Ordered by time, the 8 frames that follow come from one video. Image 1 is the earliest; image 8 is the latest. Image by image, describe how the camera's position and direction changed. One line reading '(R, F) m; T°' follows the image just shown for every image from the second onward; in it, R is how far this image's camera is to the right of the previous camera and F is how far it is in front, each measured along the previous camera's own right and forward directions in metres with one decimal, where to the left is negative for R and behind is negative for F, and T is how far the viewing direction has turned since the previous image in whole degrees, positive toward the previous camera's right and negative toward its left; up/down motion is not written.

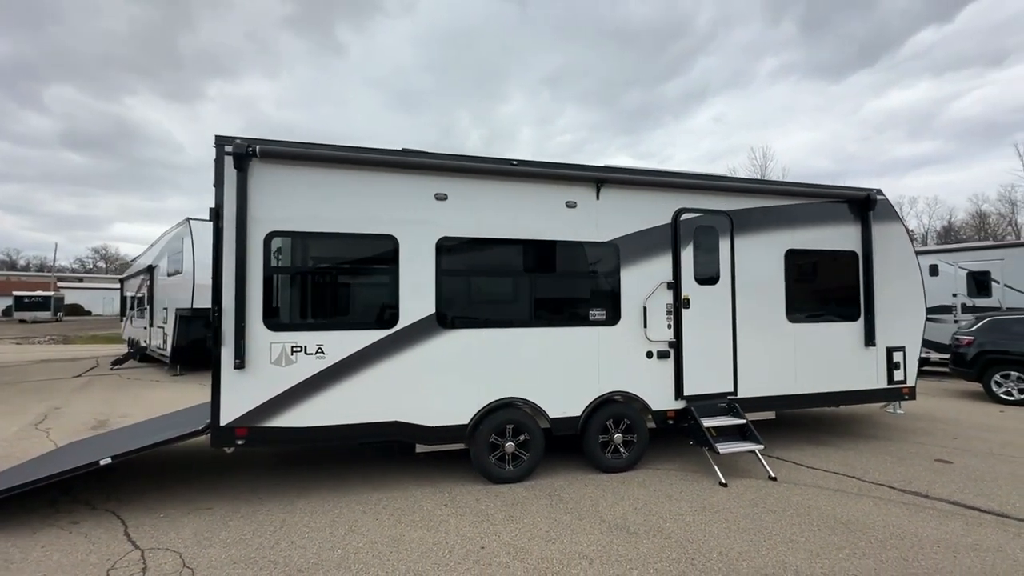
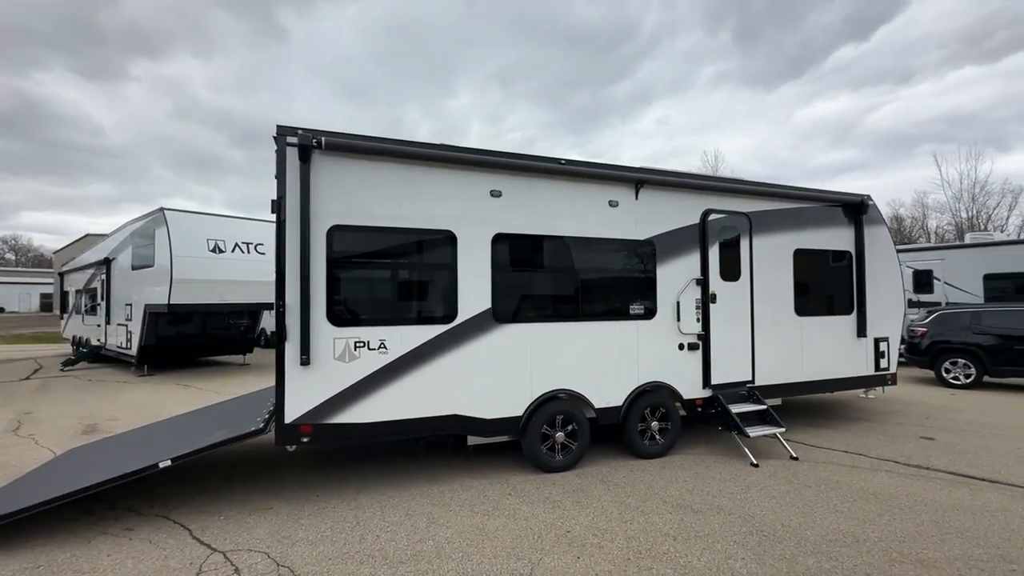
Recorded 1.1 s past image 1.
(-1.0, -0.1) m; +6°
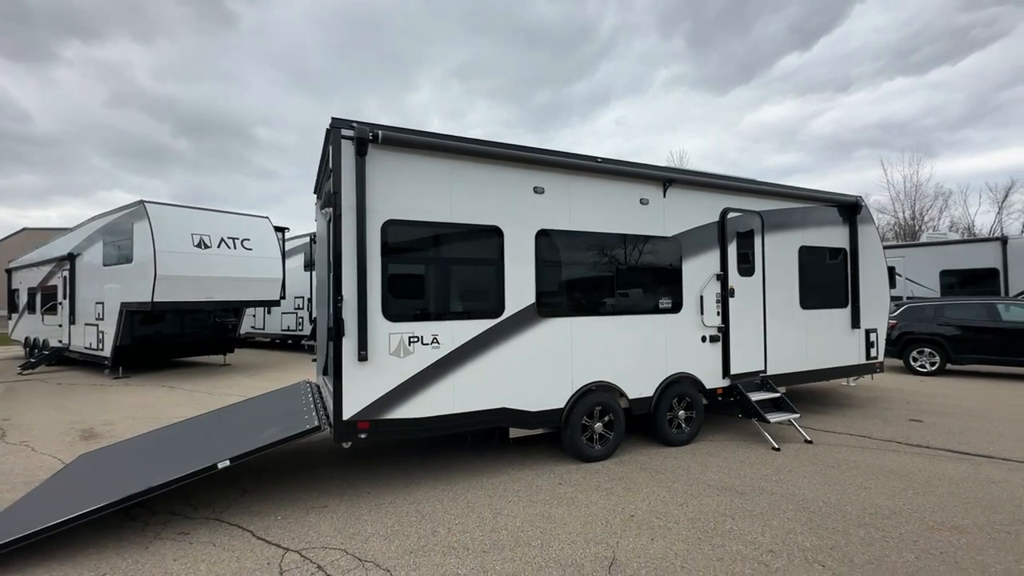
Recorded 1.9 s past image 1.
(-0.8, 0.0) m; +5°
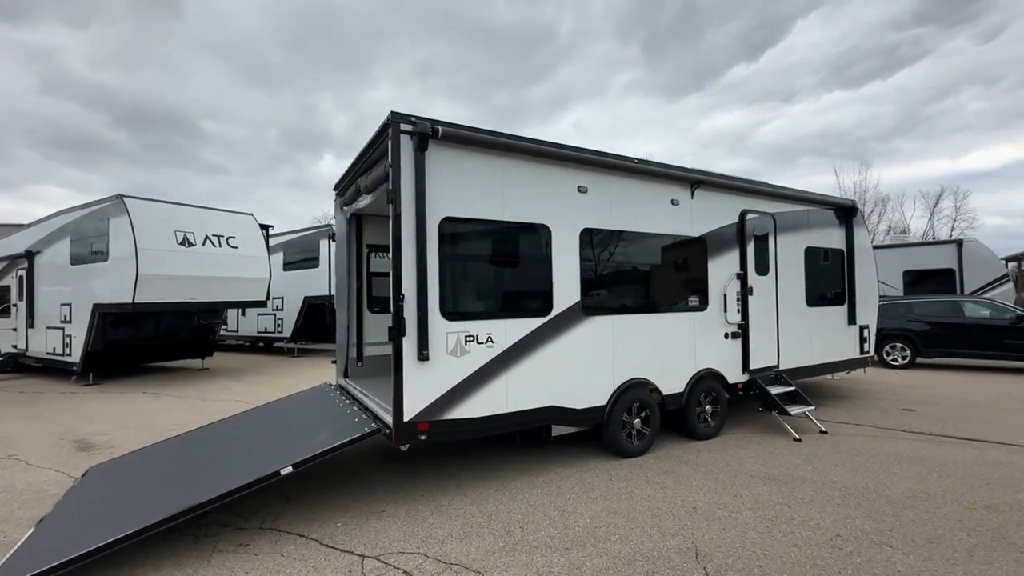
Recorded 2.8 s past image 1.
(-0.8, 0.0) m; +5°
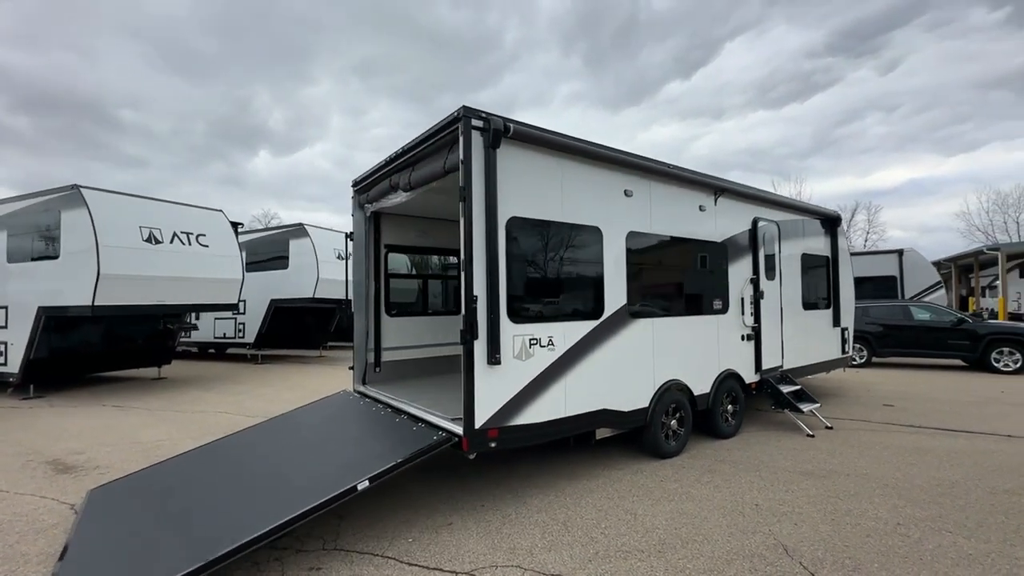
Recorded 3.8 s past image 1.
(-1.0, +0.1) m; +7°
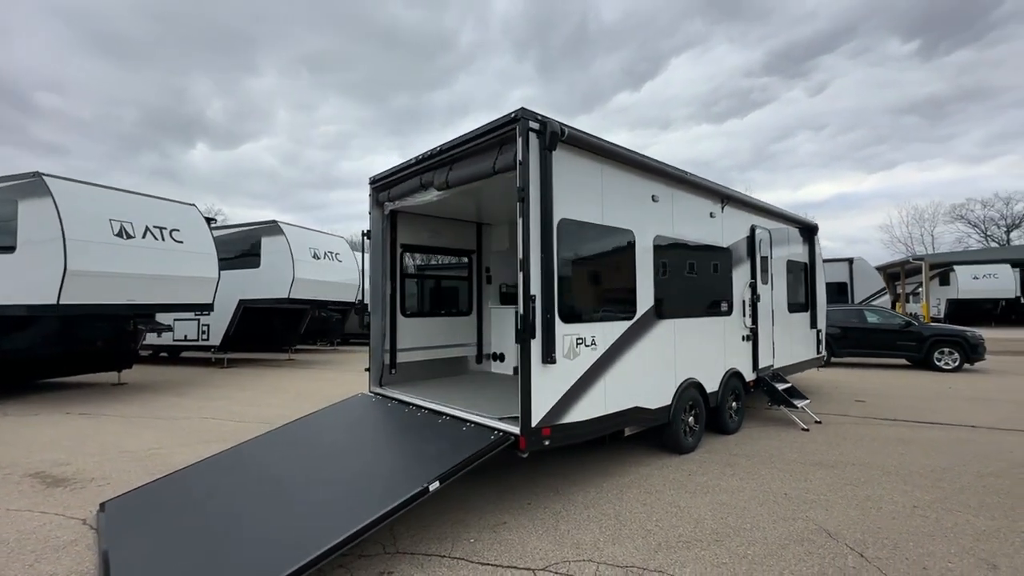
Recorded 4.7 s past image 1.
(-0.8, 0.0) m; +6°
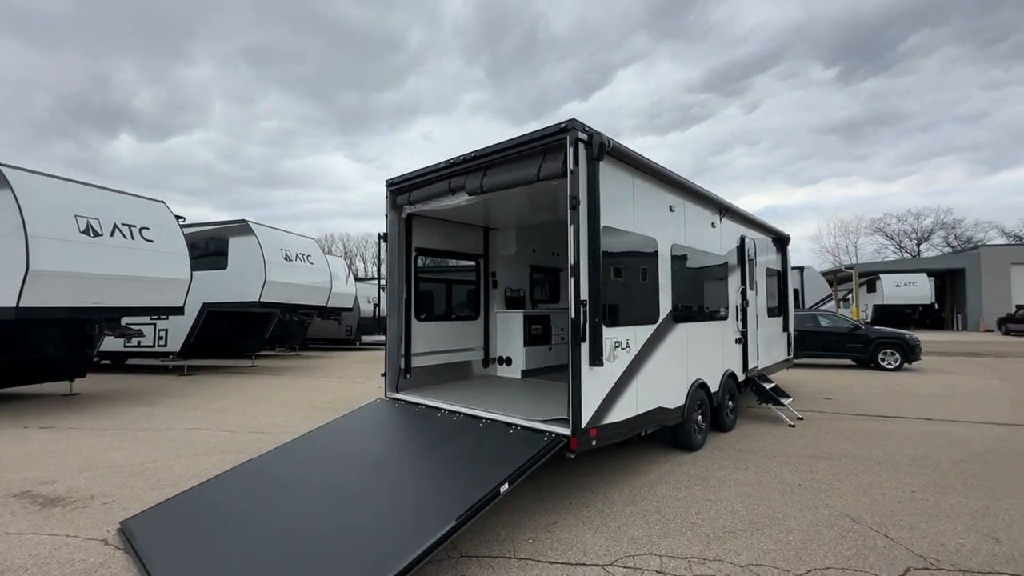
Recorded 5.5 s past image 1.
(-0.8, 0.0) m; +6°
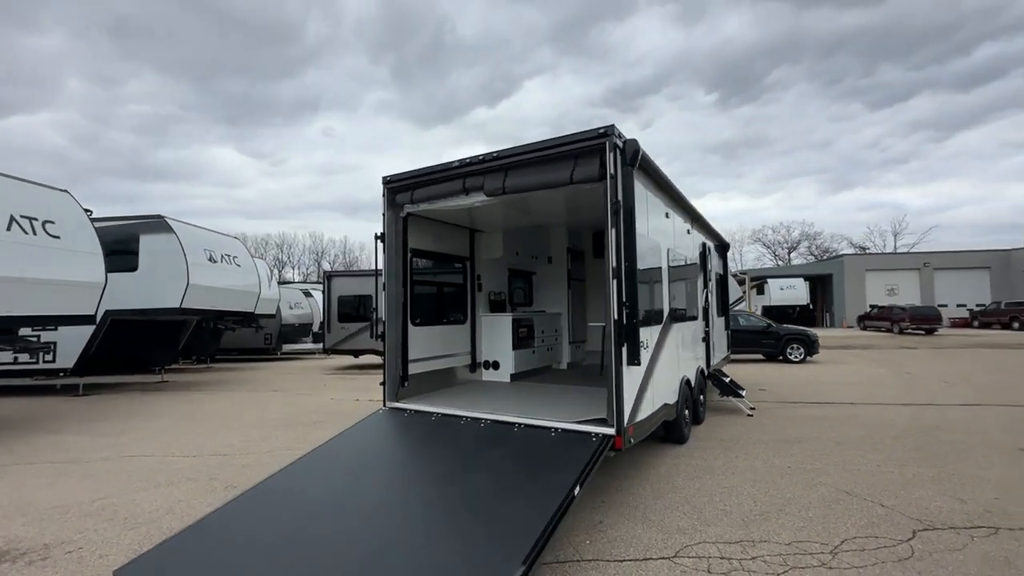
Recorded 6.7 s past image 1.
(-1.0, +0.1) m; +11°
